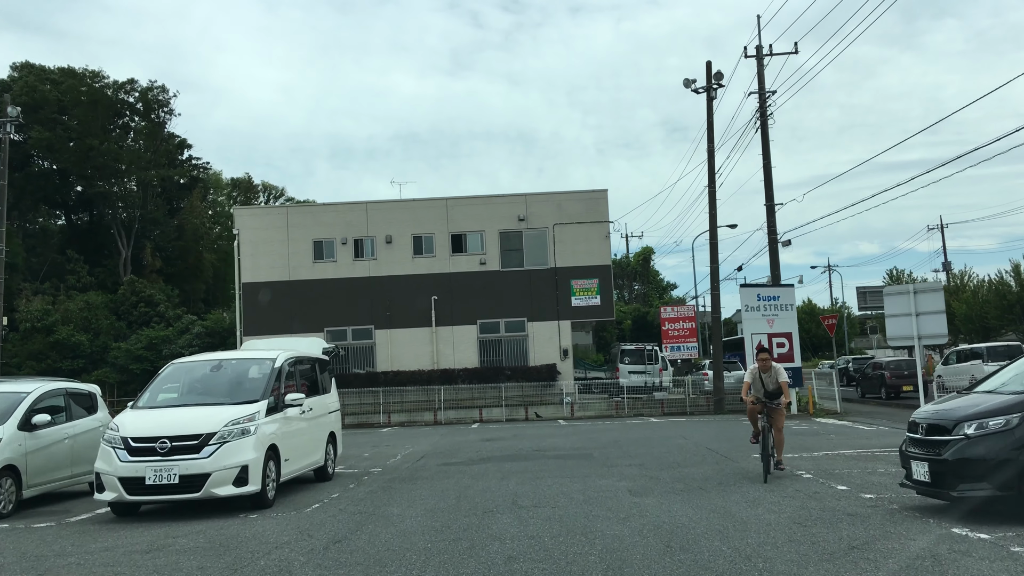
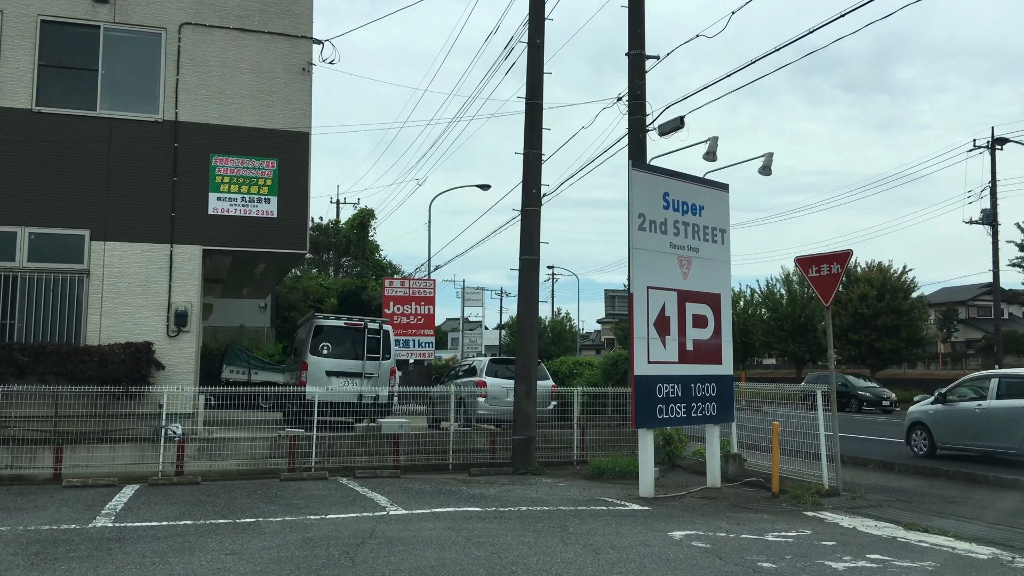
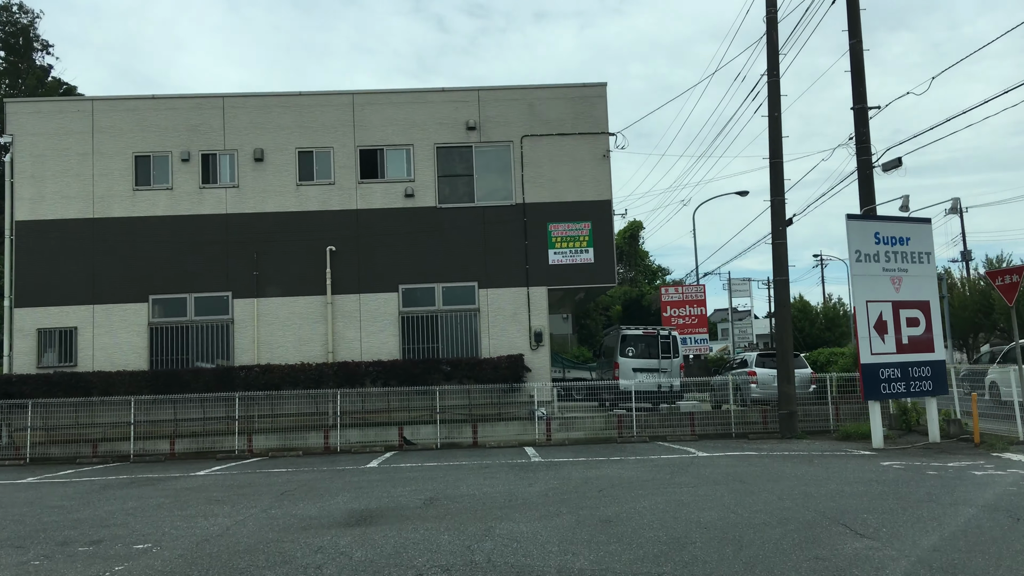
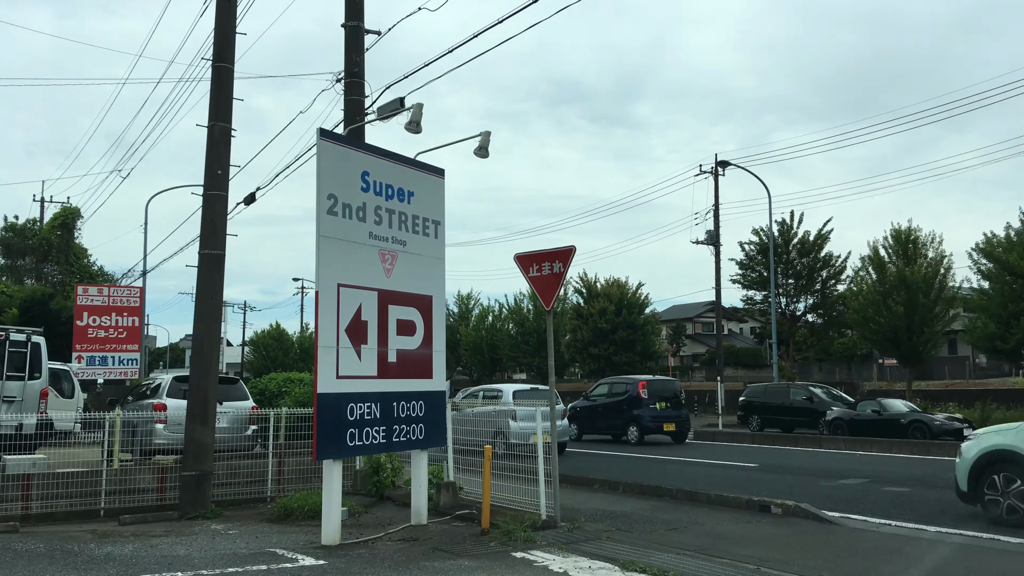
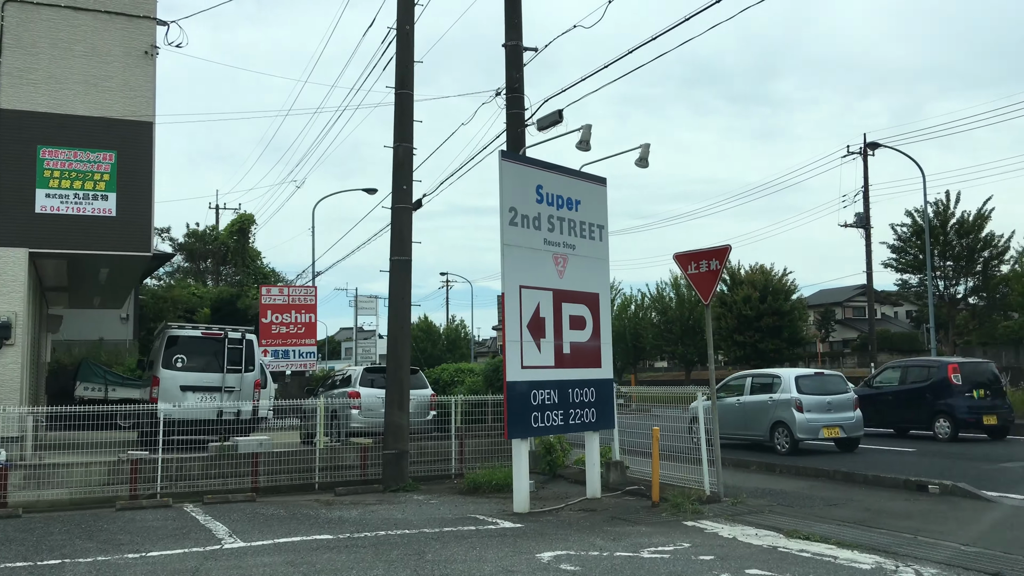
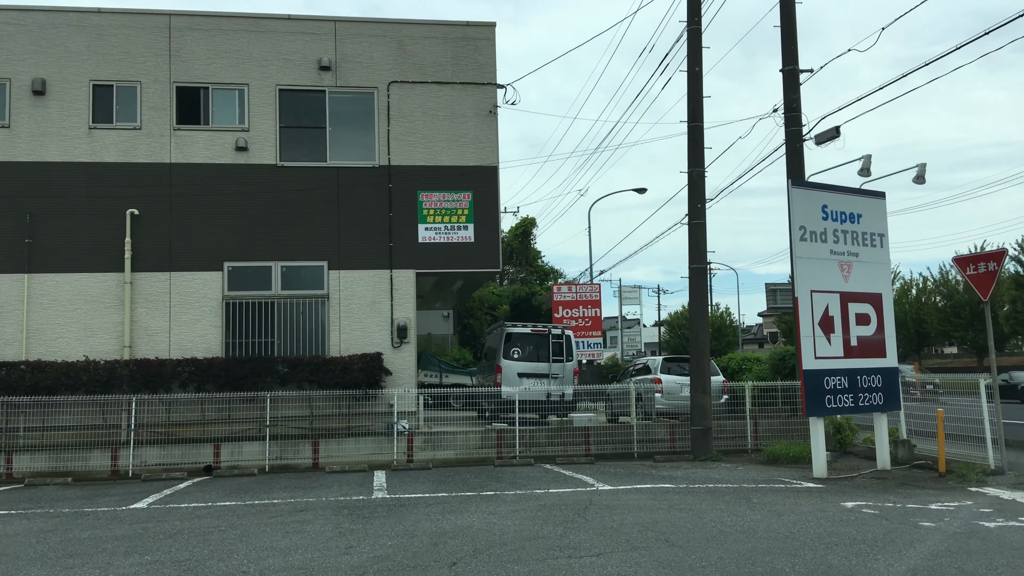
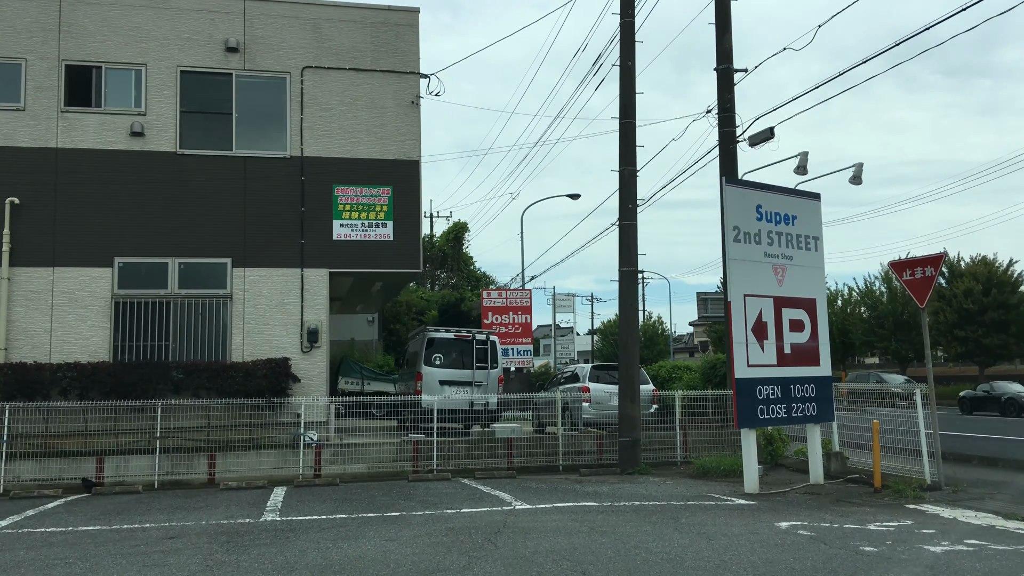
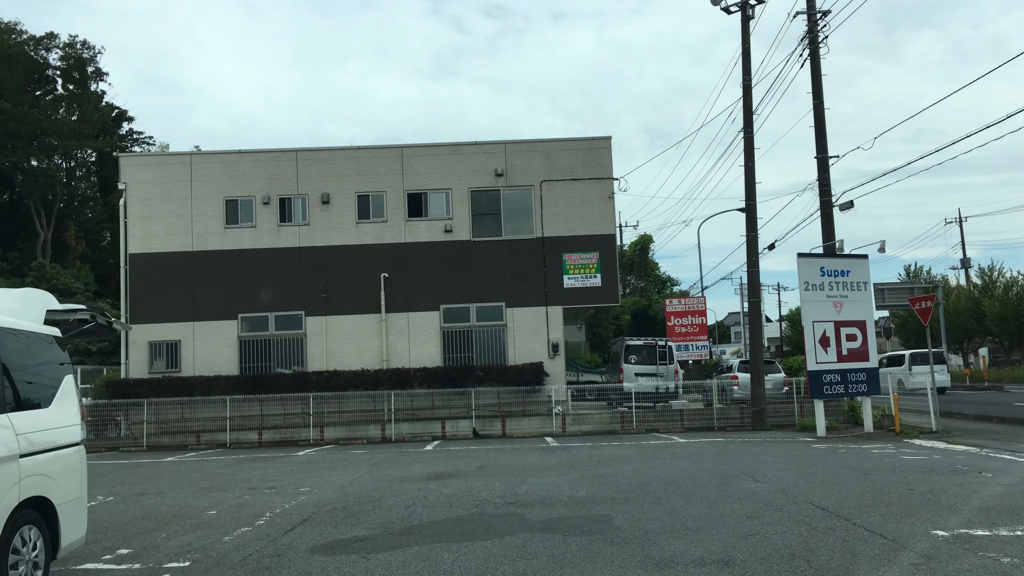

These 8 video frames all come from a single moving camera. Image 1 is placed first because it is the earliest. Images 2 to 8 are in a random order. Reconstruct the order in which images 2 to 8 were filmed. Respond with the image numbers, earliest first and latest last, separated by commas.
8, 3, 6, 7, 2, 5, 4
